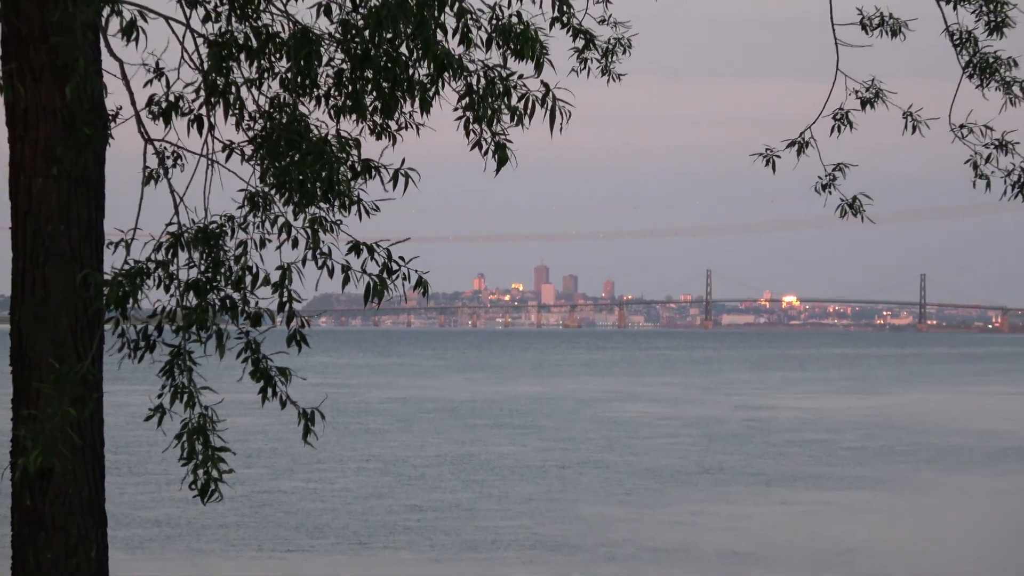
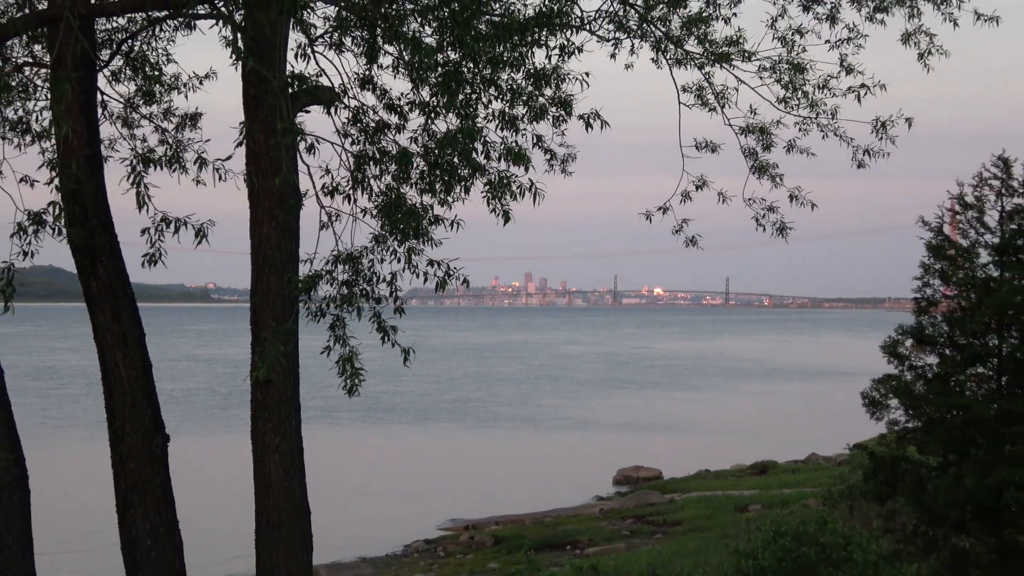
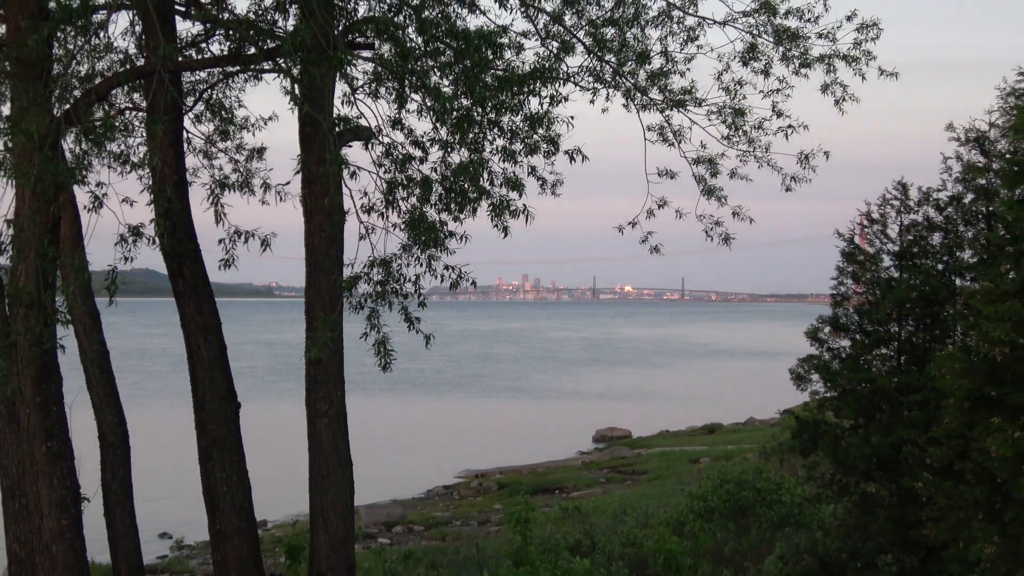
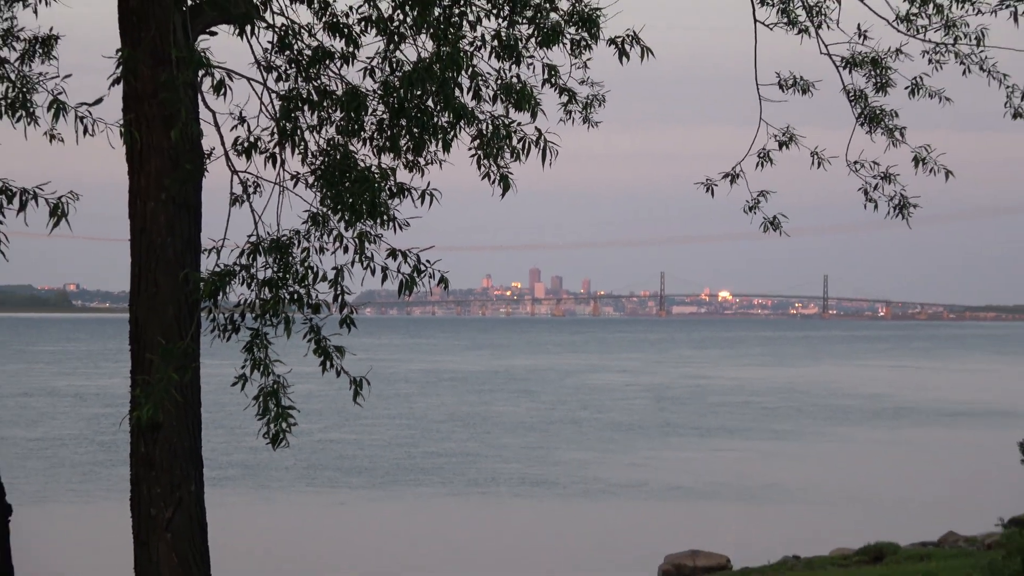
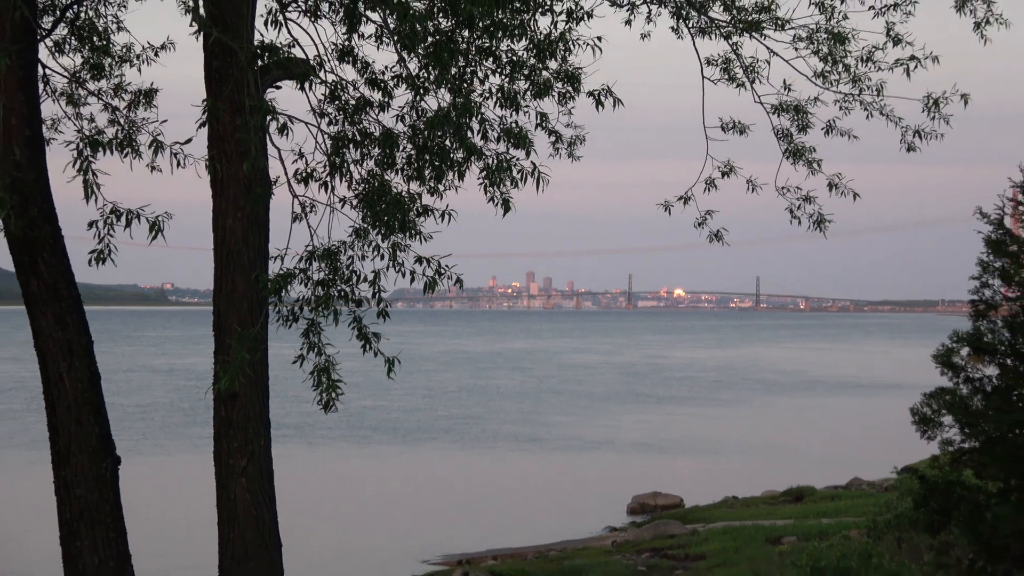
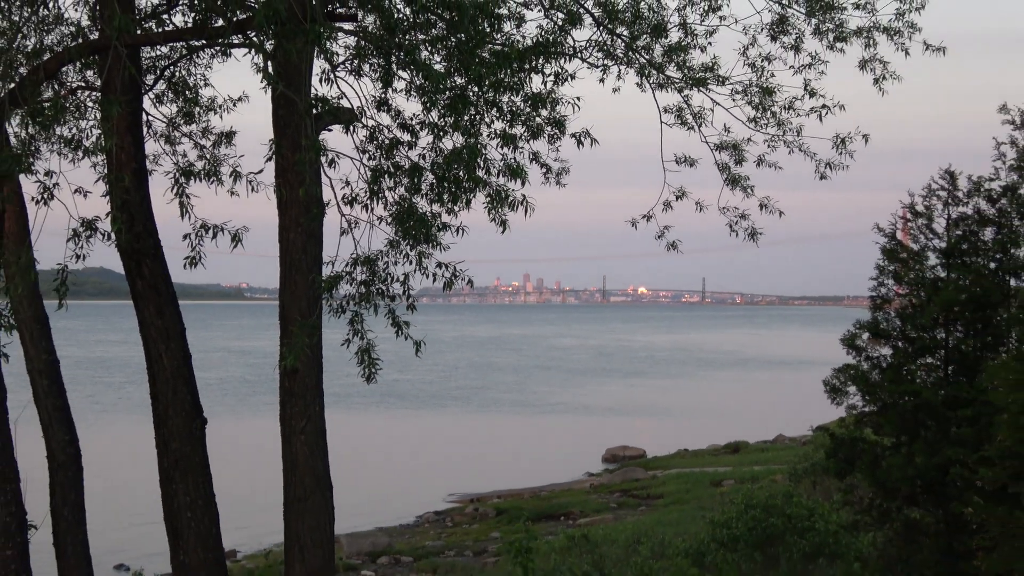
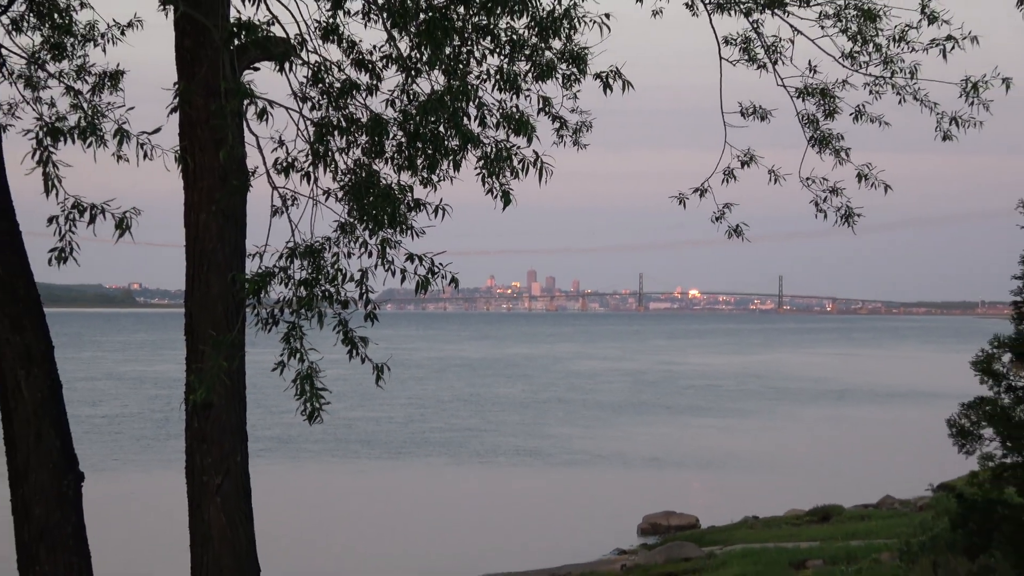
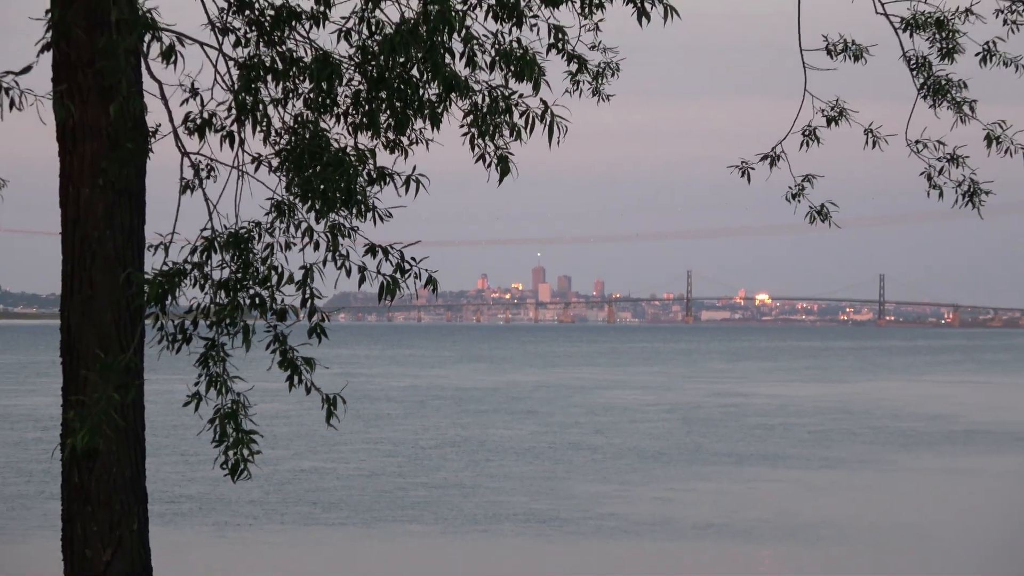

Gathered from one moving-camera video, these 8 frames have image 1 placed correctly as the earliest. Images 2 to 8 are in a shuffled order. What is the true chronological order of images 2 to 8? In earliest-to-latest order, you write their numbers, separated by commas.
8, 4, 7, 5, 2, 6, 3
